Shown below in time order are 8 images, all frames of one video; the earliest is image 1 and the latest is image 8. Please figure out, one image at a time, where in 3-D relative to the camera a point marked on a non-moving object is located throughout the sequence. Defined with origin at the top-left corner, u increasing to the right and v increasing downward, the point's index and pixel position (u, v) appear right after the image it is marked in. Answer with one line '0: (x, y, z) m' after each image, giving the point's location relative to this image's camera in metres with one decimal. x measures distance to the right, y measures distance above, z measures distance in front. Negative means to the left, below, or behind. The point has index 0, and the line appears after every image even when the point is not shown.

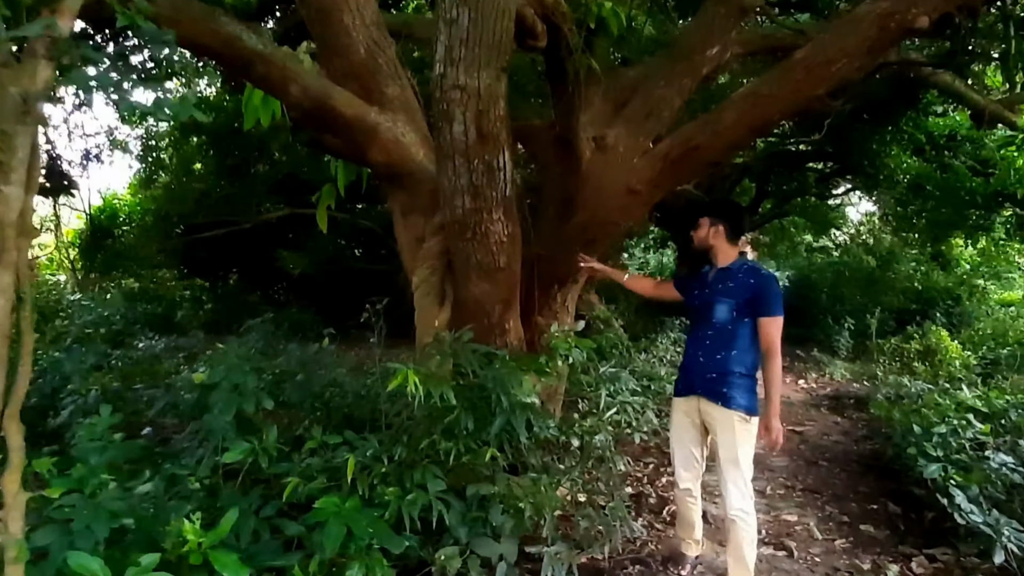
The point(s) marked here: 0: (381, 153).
0: (-0.5, +0.5, +2.8) m
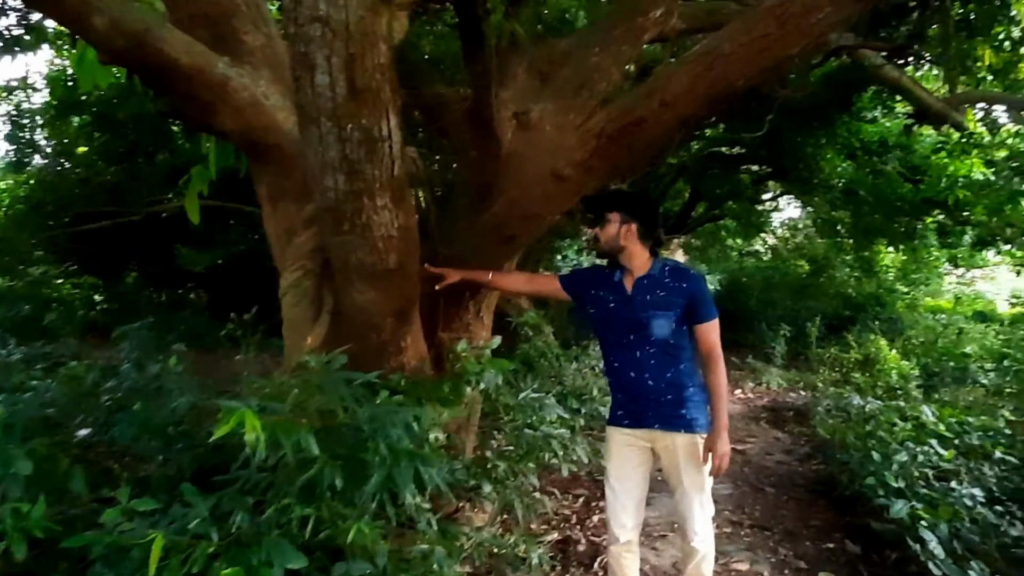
0: (-0.9, +0.5, +2.1) m
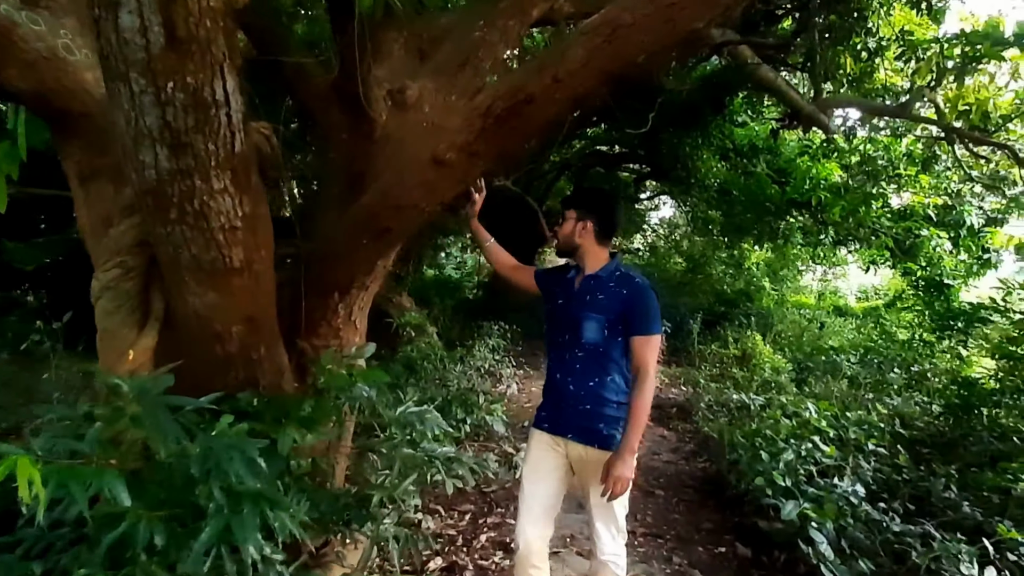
0: (-1.2, +0.5, +1.7) m
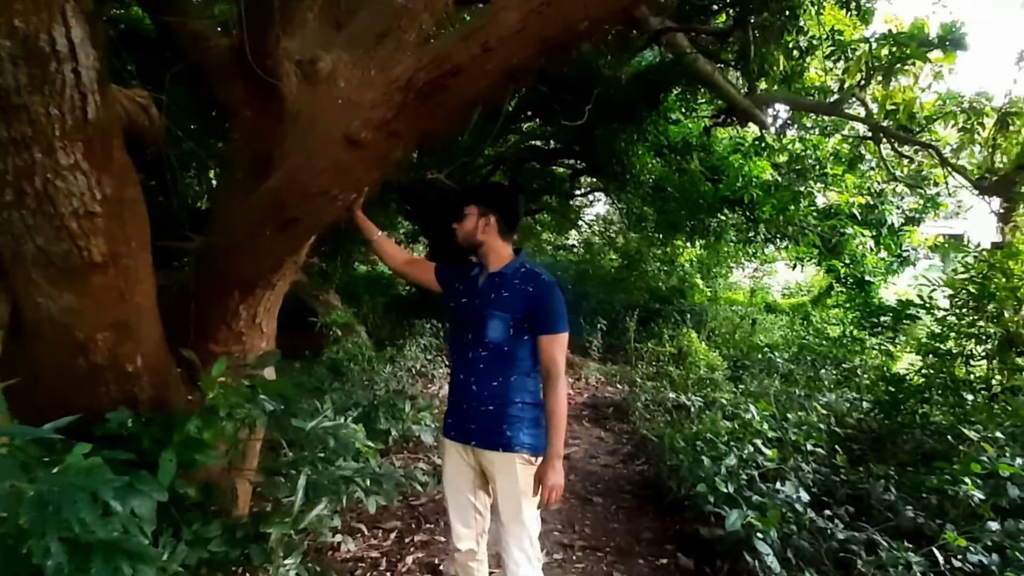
0: (-1.4, +0.5, +1.3) m
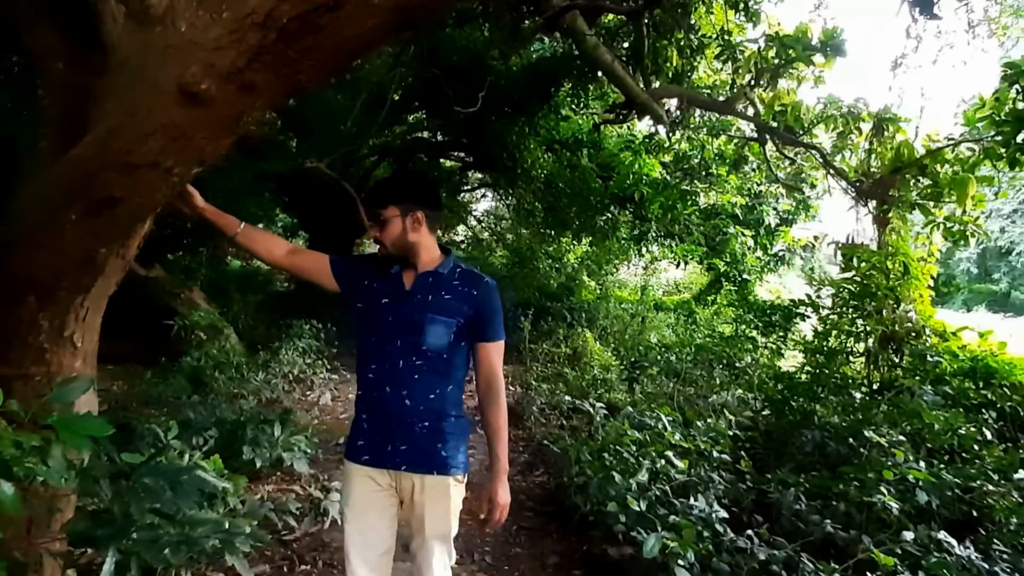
0: (-1.5, +0.5, +0.7) m
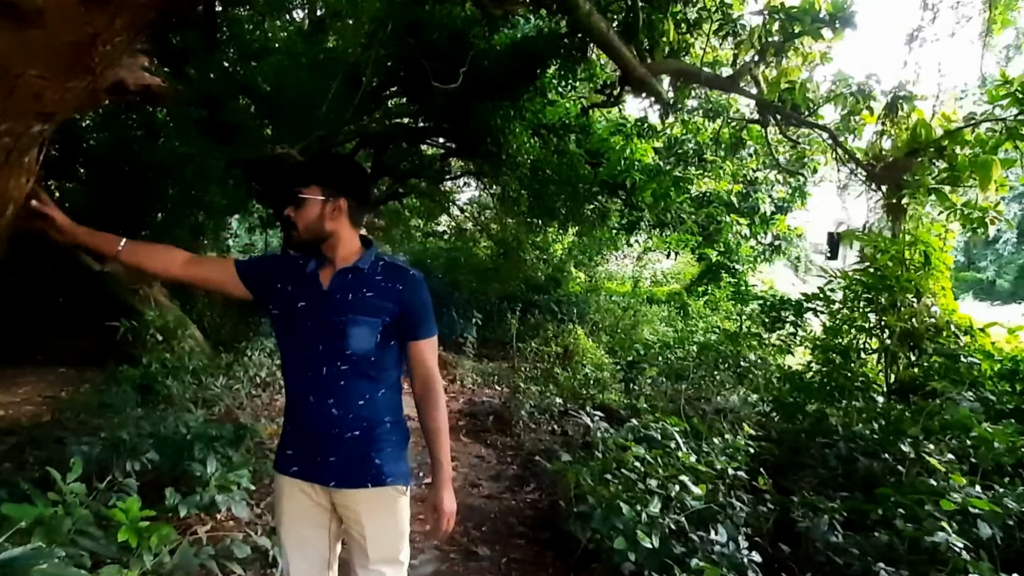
0: (-1.5, +0.5, +0.2) m
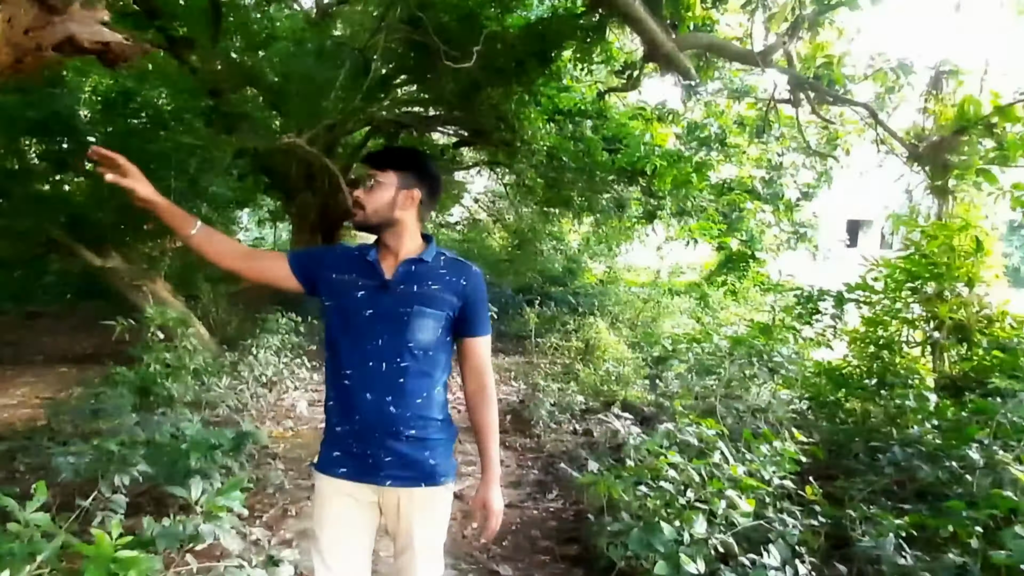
0: (-1.4, +0.5, 0.0) m
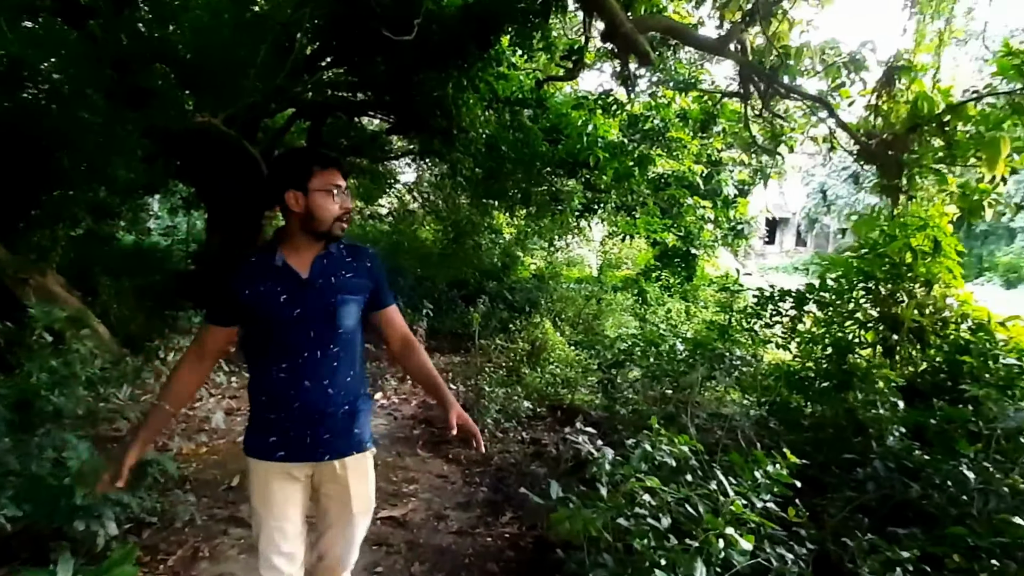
0: (-1.3, +0.4, -0.5) m
